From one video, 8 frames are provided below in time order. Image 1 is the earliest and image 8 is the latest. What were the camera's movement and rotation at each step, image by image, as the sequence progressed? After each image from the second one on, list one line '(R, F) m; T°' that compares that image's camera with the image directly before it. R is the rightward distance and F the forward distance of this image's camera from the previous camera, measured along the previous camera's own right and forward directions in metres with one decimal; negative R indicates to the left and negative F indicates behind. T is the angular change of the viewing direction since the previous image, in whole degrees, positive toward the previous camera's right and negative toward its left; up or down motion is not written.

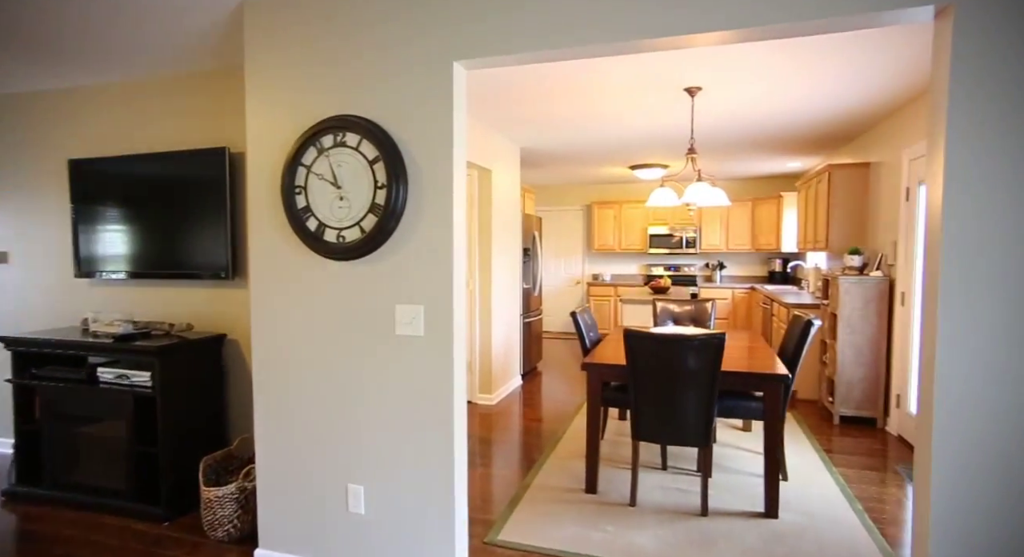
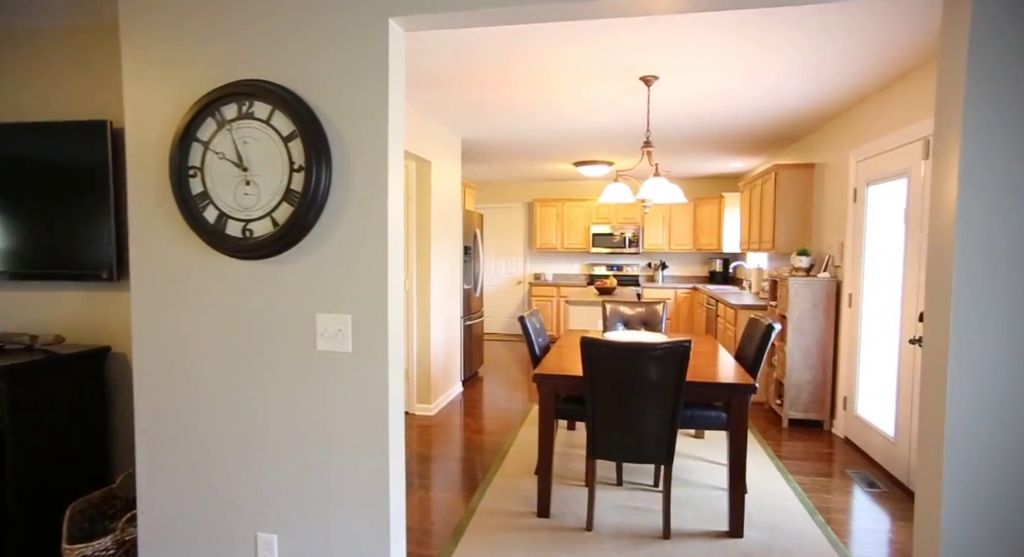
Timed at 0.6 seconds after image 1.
(0.0, +0.3) m; +6°
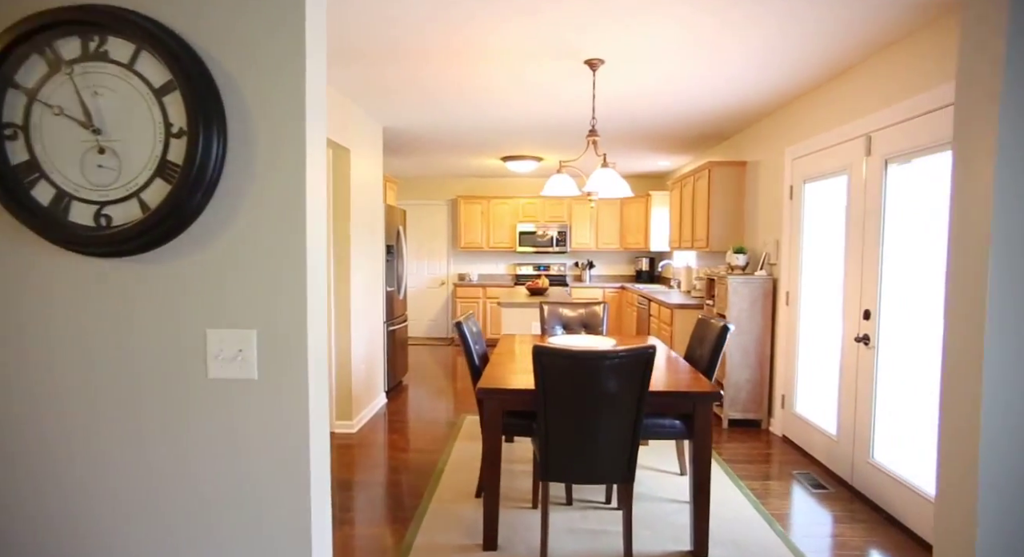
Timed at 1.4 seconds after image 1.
(-0.1, +0.3) m; +8°
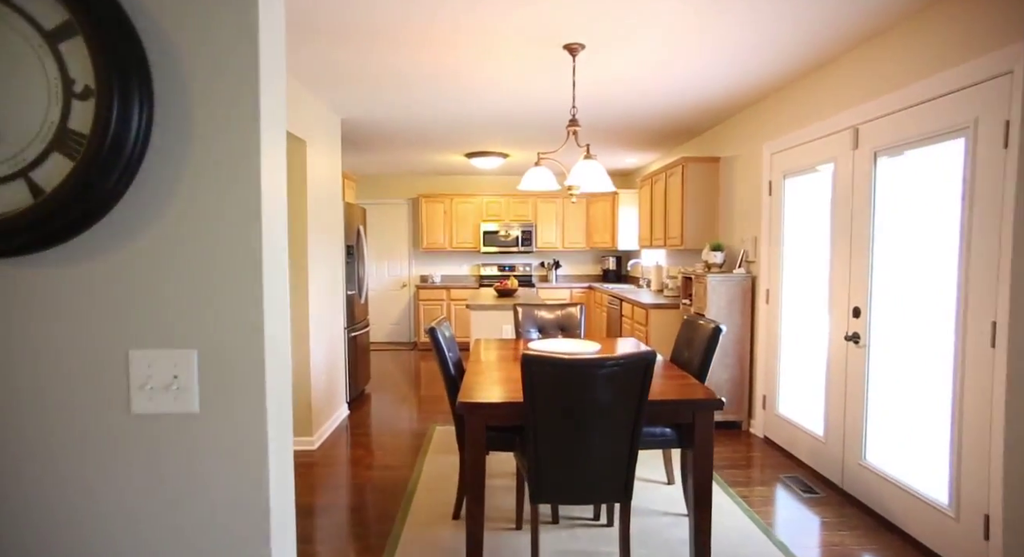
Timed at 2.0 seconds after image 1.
(-0.1, +0.2) m; +4°
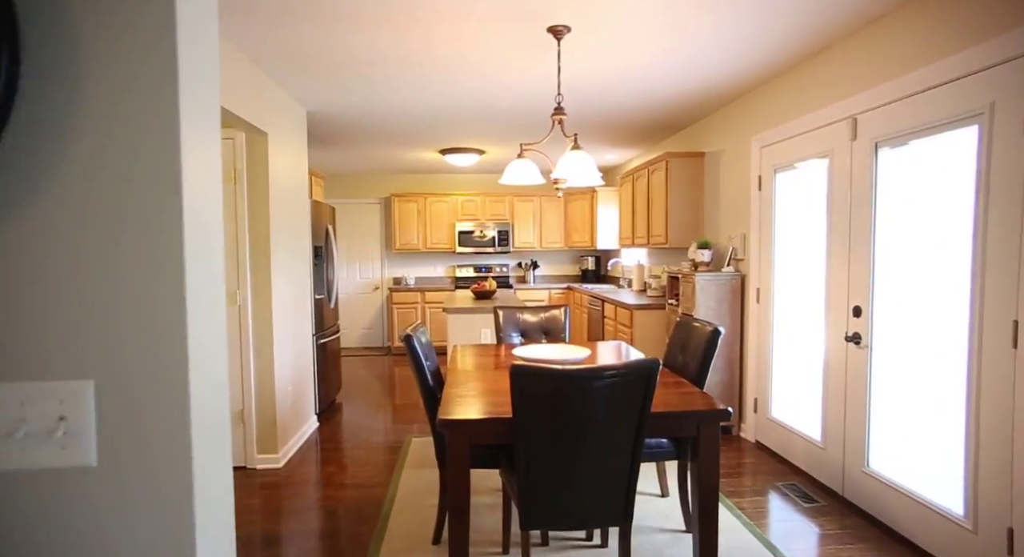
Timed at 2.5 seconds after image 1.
(0.0, +0.2) m; +3°
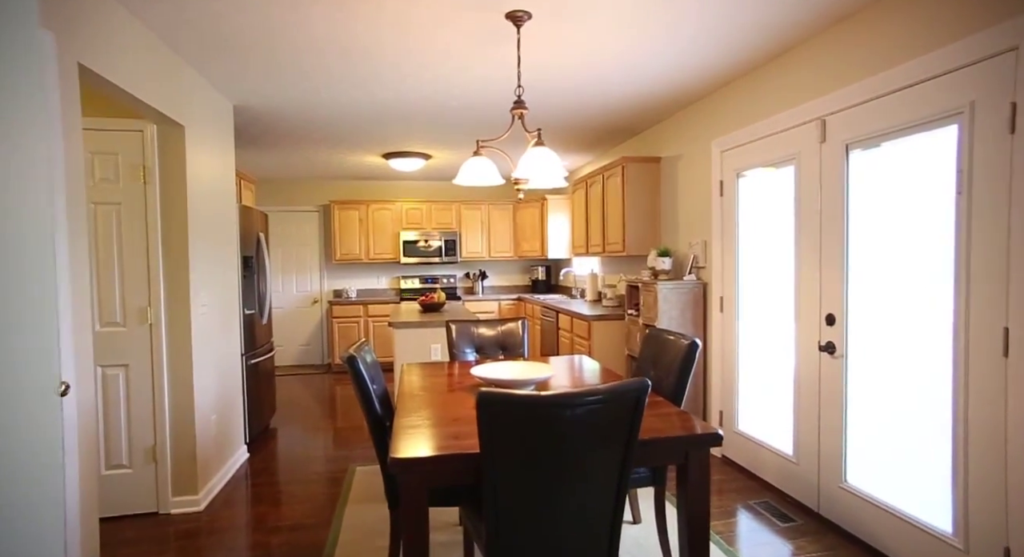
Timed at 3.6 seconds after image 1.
(-0.1, +0.3) m; +6°
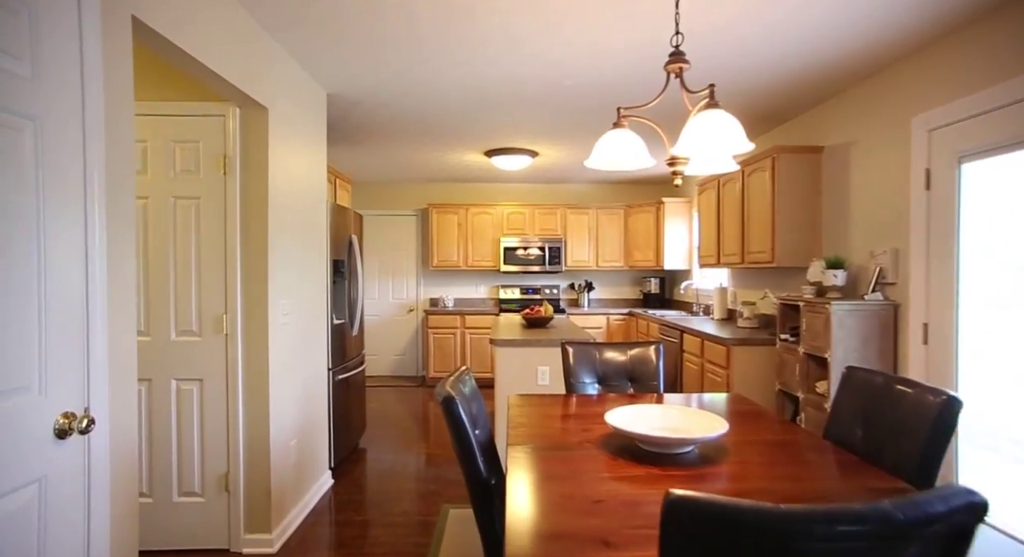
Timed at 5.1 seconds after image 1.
(-0.2, +0.6) m; -9°
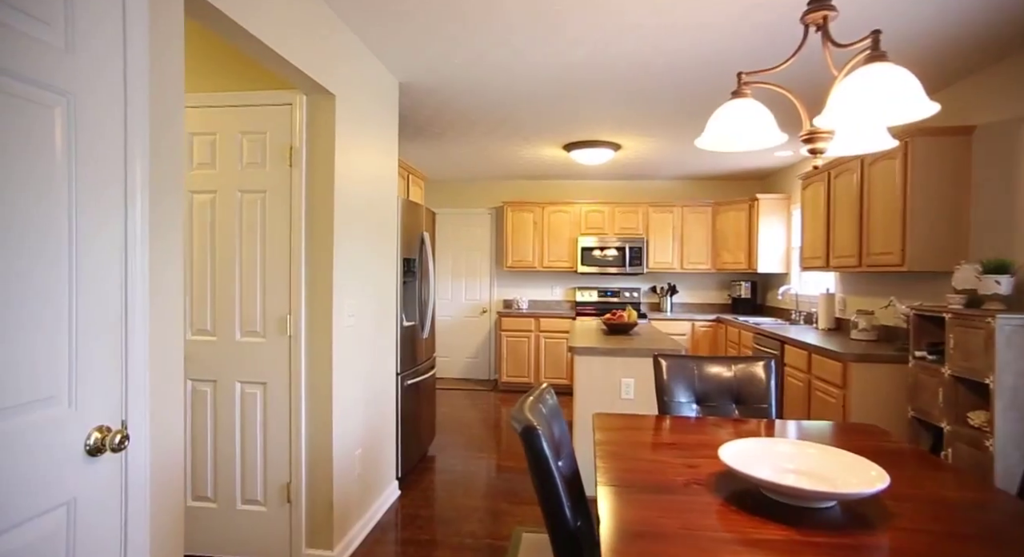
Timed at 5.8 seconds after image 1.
(-0.1, +0.3) m; -7°
